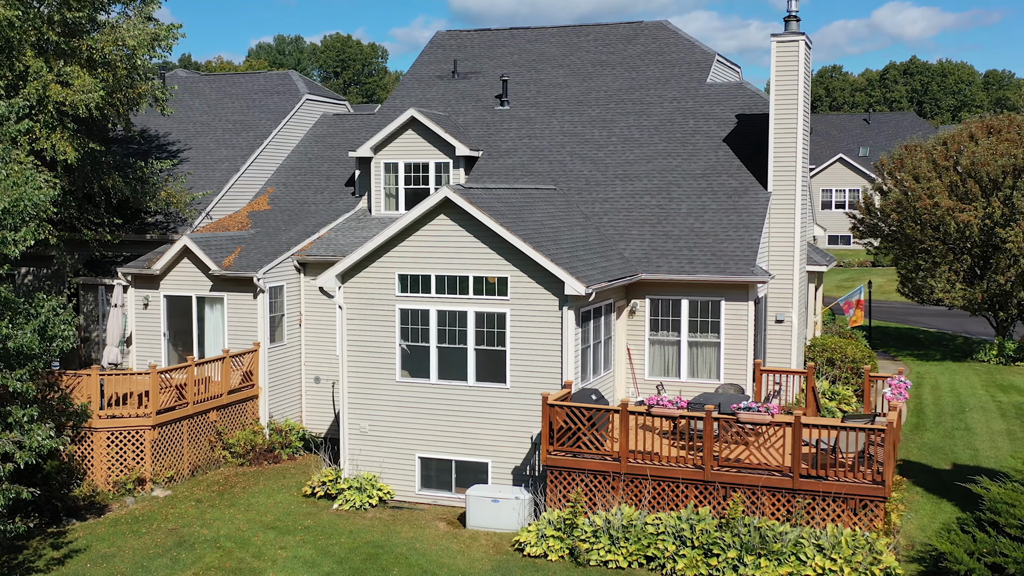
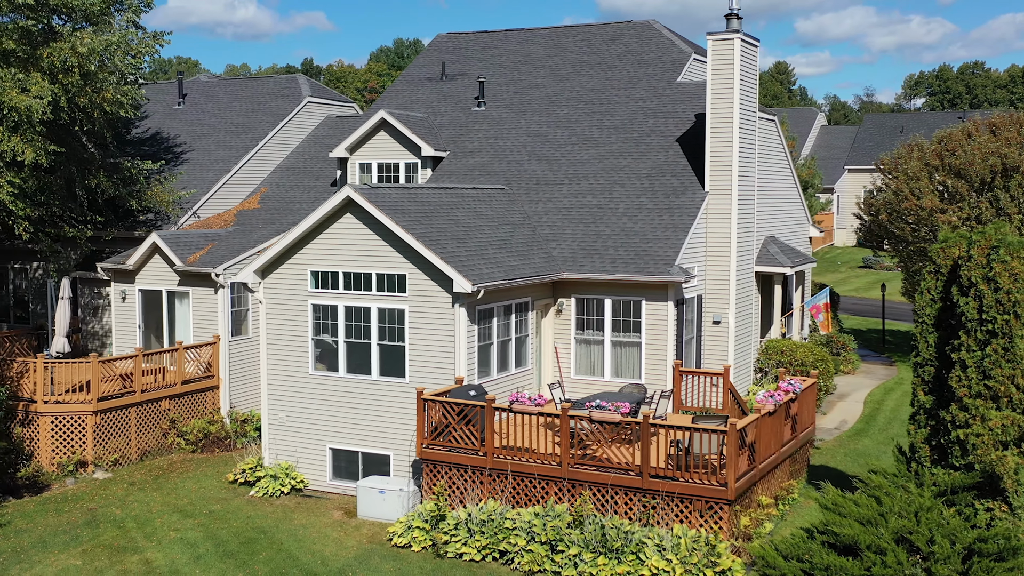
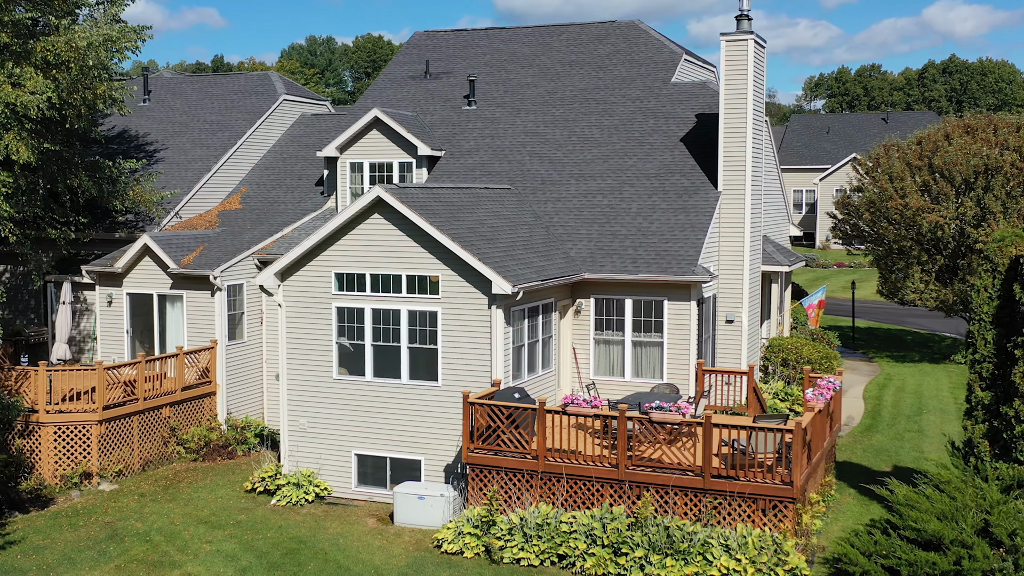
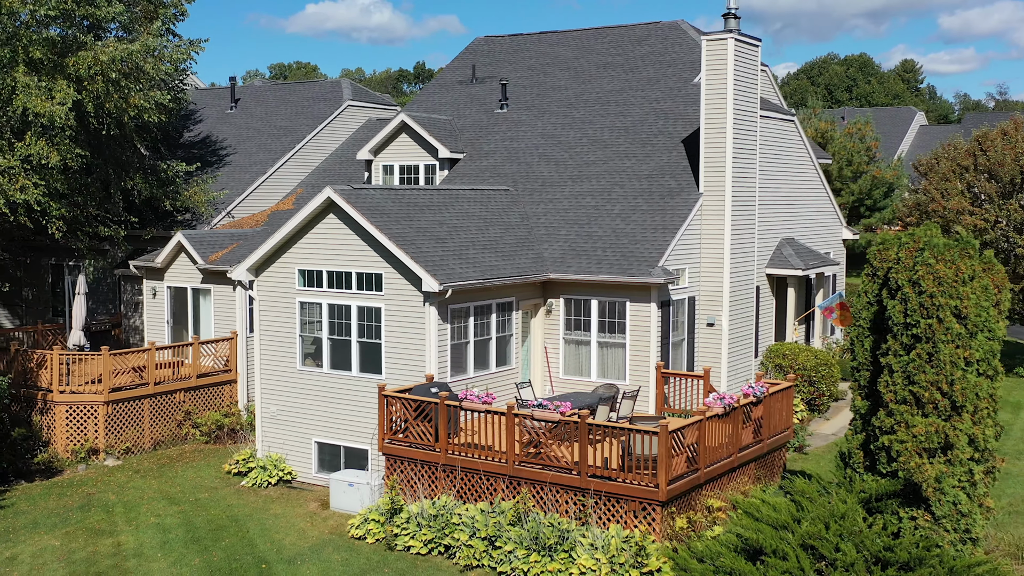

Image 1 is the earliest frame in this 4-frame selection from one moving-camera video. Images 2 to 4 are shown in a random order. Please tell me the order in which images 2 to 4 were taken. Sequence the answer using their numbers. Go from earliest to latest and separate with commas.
3, 2, 4
